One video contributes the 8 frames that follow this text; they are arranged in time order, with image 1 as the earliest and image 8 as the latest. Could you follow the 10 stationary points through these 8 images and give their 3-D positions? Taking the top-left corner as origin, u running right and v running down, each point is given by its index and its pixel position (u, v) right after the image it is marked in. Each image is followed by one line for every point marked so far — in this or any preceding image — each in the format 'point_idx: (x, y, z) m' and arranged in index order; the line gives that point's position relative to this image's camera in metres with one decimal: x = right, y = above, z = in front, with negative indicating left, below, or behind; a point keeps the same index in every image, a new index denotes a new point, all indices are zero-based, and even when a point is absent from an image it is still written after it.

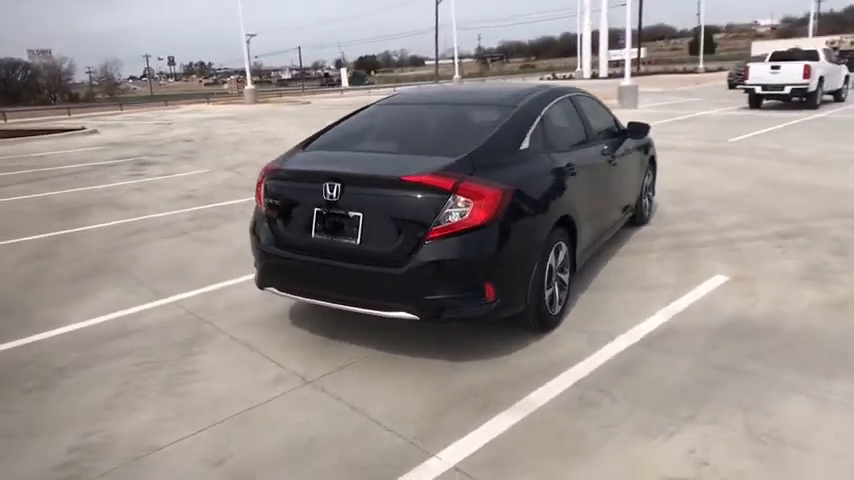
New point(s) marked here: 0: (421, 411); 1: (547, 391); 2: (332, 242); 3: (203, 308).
0: (0.0, -1.0, +3.7) m
1: (+0.8, -0.9, +3.8) m
2: (-0.6, 0.0, +4.1) m
3: (-1.9, -0.6, +5.5) m
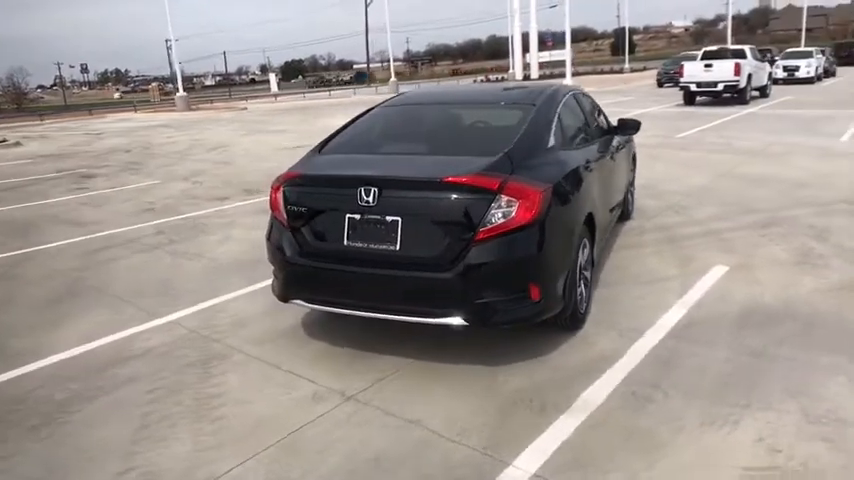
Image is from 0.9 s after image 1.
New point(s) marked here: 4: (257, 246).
0: (+0.3, -1.0, +3.6) m
1: (+1.1, -0.9, +3.8) m
2: (-0.3, -0.1, +4.0) m
3: (-1.8, -0.7, +5.1) m
4: (-2.0, -0.1, +7.5) m
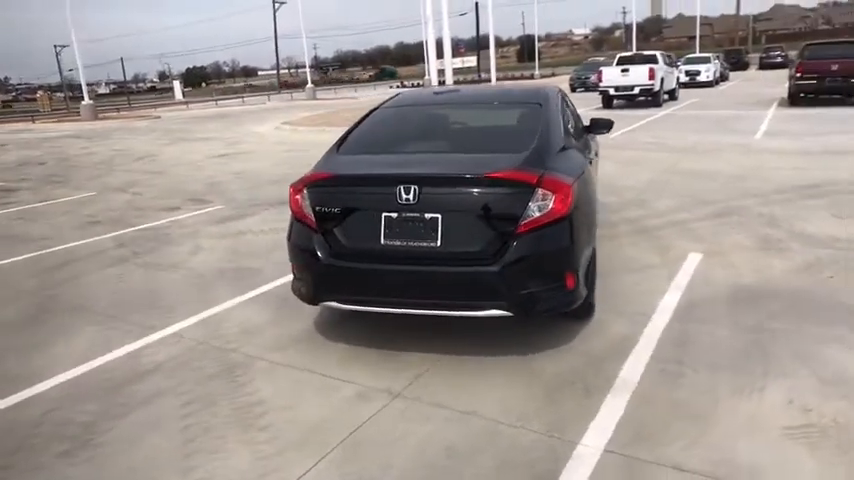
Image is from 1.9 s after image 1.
0: (+0.6, -1.0, +3.7) m
1: (+1.3, -0.8, +4.1) m
2: (-0.1, 0.0, +4.0) m
3: (-1.7, -0.8, +5.0) m
4: (-2.2, -0.2, +7.2) m
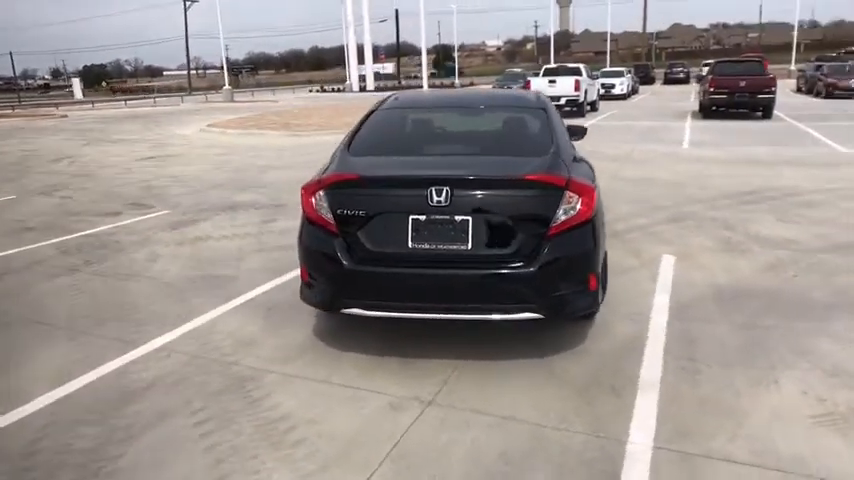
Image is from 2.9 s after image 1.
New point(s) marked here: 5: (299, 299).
0: (+0.9, -1.0, +3.7) m
1: (+1.5, -0.9, +4.2) m
2: (+0.1, -0.1, +4.0) m
3: (-1.6, -0.8, +4.7) m
4: (-2.5, -0.2, +6.8) m
5: (-1.1, -0.5, +5.6) m
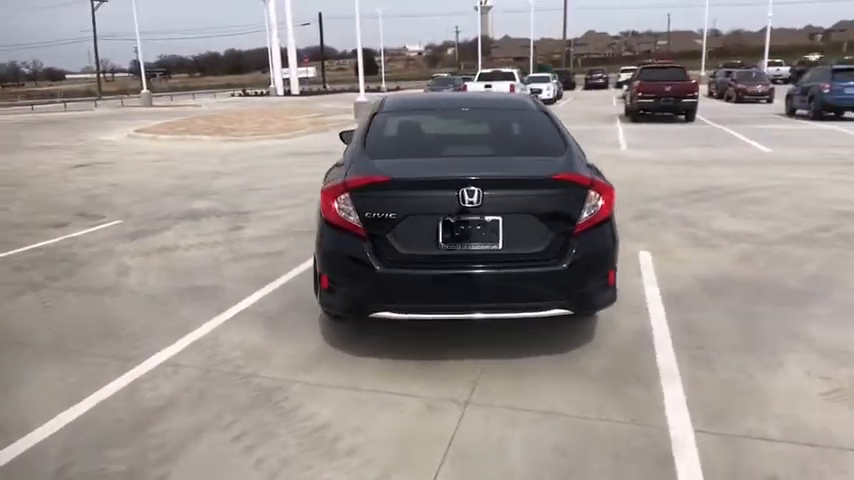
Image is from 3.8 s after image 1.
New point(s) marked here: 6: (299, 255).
0: (+1.1, -1.0, +3.9) m
1: (+1.7, -0.8, +4.4) m
2: (+0.3, -0.1, +4.0) m
3: (-1.5, -0.9, +4.5) m
4: (-2.6, -0.3, +6.5) m
5: (-1.1, -0.6, +5.4) m
6: (-1.4, -0.2, +7.1) m
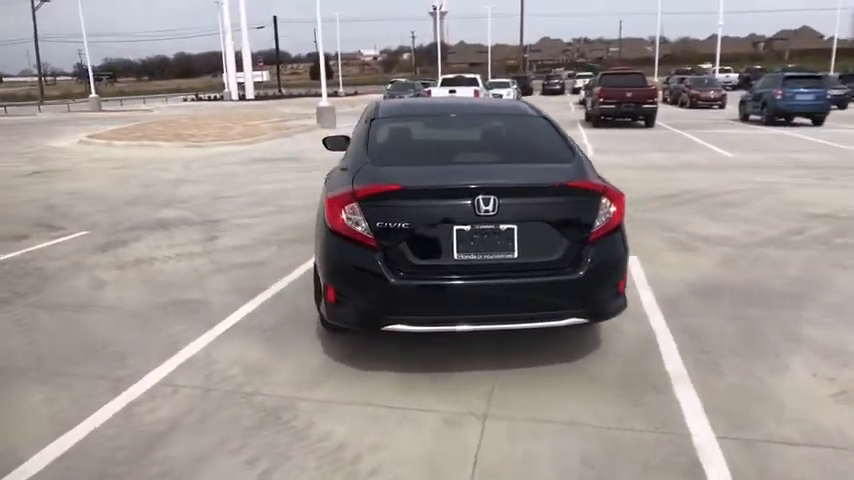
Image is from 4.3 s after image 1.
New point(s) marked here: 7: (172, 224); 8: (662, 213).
0: (+1.2, -1.0, +3.8) m
1: (+1.7, -0.9, +4.4) m
2: (+0.3, -0.1, +3.9) m
3: (-1.4, -1.0, +4.3) m
4: (-2.7, -0.5, +6.2) m
5: (-1.1, -0.7, +5.3) m
6: (-1.6, -0.3, +6.9) m
7: (-3.5, +0.2, +8.7) m
8: (+3.3, +0.4, +8.9) m
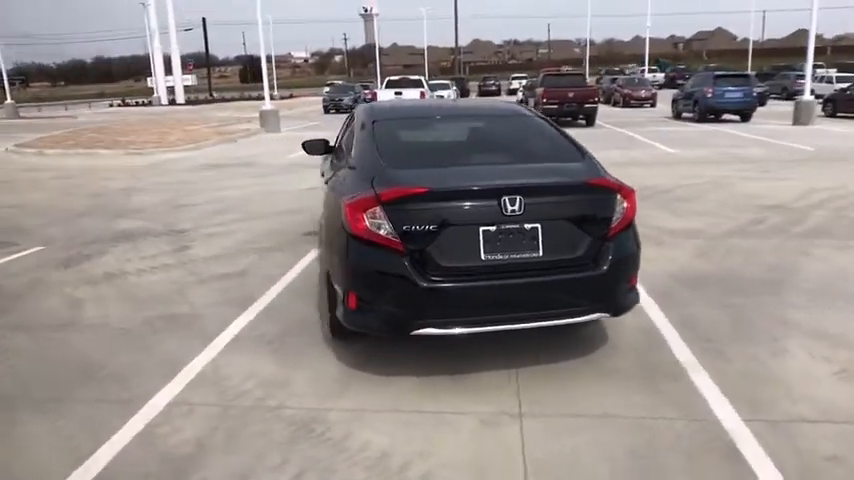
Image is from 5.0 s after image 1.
0: (+1.4, -1.0, +4.0) m
1: (+1.9, -0.8, +4.6) m
2: (+0.5, -0.1, +3.9) m
3: (-1.3, -1.0, +4.1) m
4: (-2.8, -0.6, +5.9) m
5: (-1.1, -0.7, +5.1) m
6: (-1.7, -0.3, +6.7) m
7: (-3.9, +0.1, +8.3) m
8: (+2.9, +0.5, +9.2) m
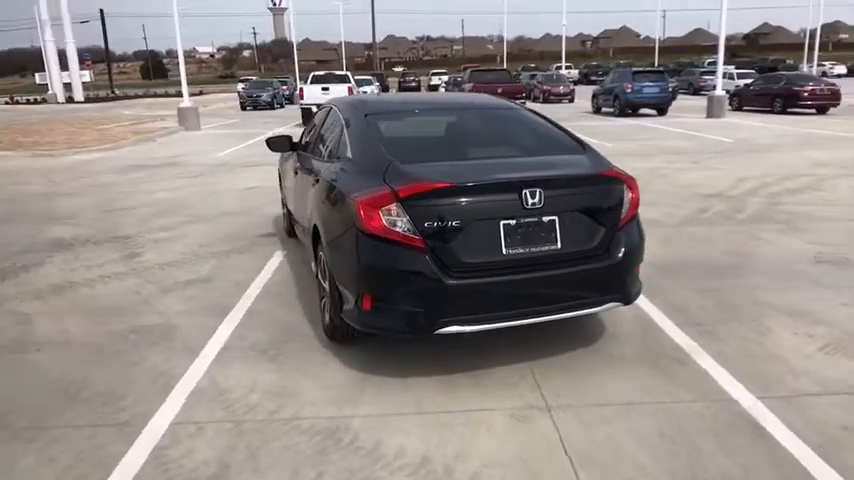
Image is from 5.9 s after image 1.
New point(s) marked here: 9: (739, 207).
0: (+1.5, -0.9, +4.0) m
1: (+1.9, -0.7, +4.7) m
2: (+0.6, -0.1, +3.9) m
3: (-1.1, -1.0, +3.8) m
4: (-2.9, -0.6, +5.4) m
5: (-1.1, -0.7, +4.9) m
6: (-1.9, -0.4, +6.3) m
7: (-4.3, 0.0, +7.7) m
8: (+2.3, +0.6, +9.4) m
9: (+4.3, +0.5, +8.7) m
